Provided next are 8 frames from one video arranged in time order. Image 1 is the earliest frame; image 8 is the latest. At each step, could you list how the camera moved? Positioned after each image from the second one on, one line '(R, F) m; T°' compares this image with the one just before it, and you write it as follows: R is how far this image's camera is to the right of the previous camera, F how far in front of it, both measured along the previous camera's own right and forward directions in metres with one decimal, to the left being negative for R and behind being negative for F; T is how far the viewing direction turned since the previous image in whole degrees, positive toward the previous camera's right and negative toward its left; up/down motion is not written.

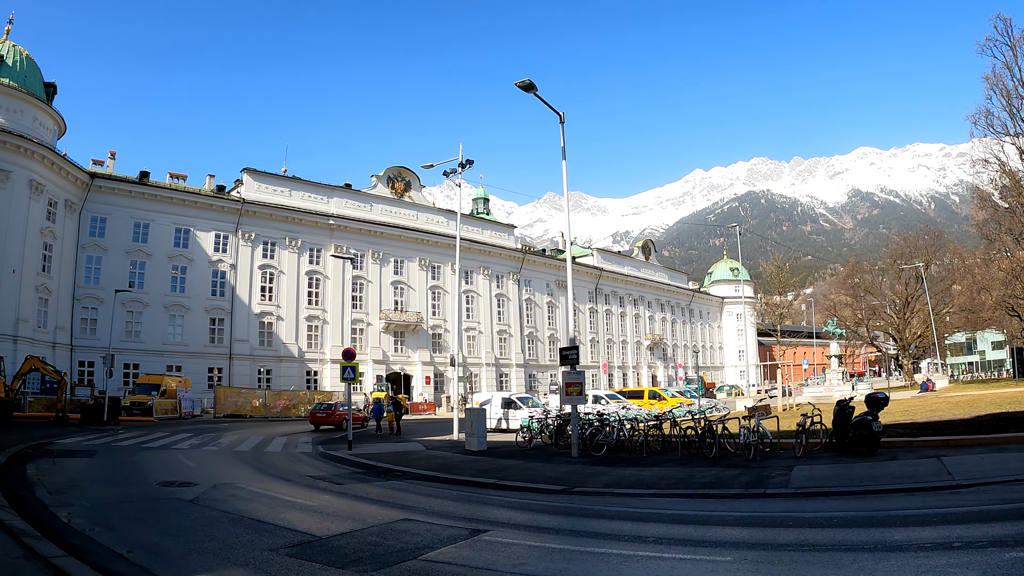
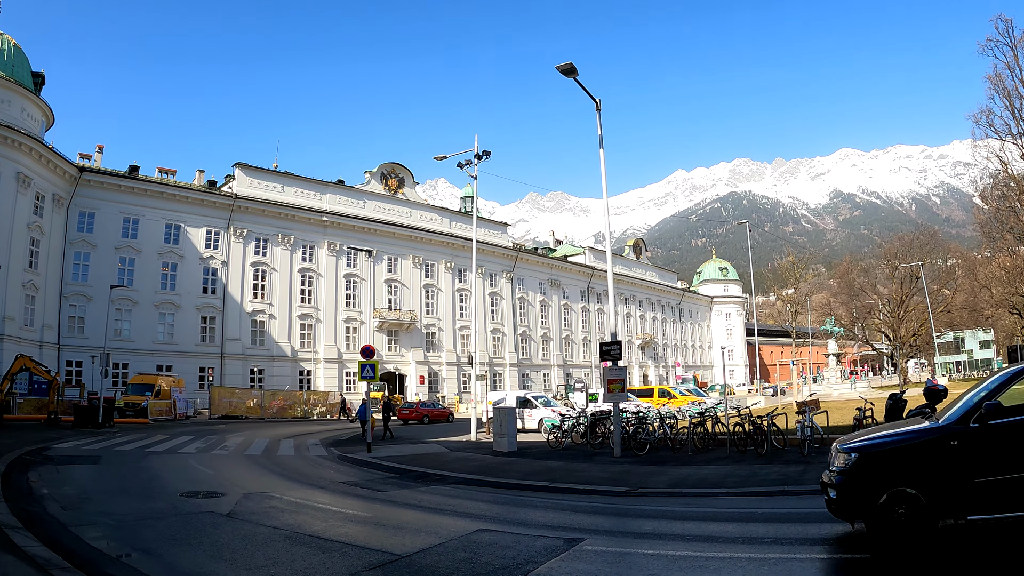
(-1.4, +0.5) m; +2°
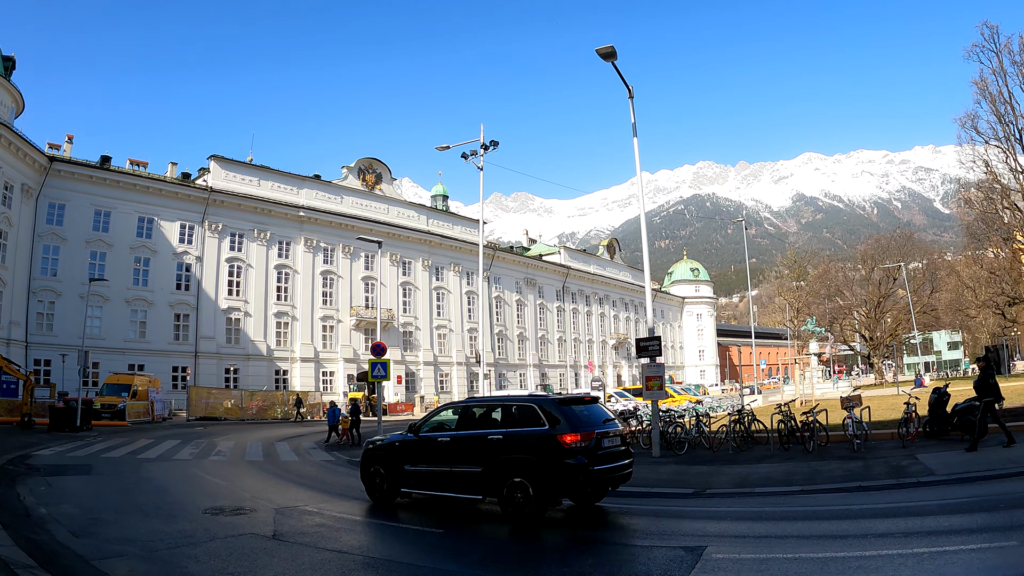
(-1.7, +0.6) m; +4°
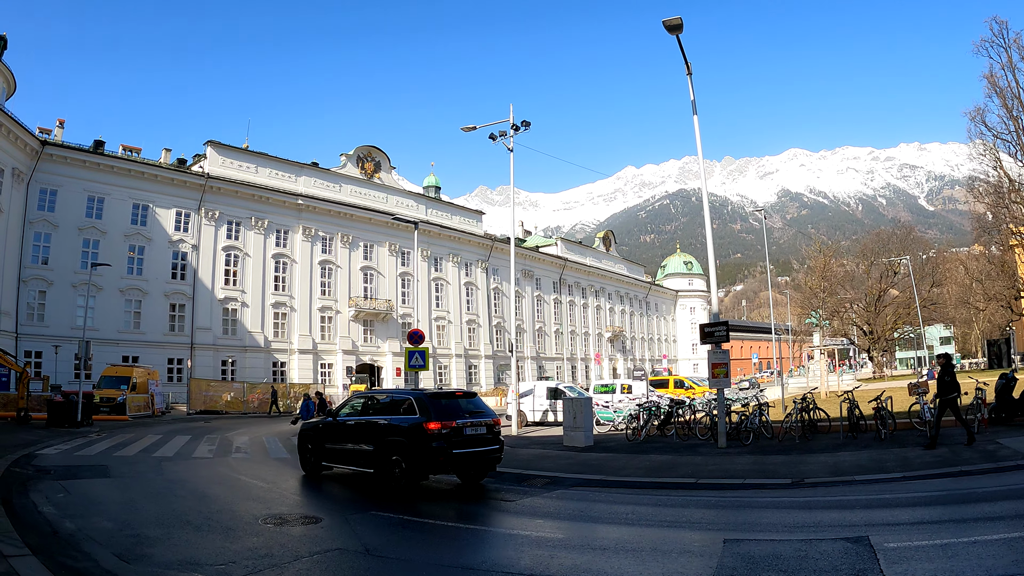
(-1.7, +0.7) m; +2°
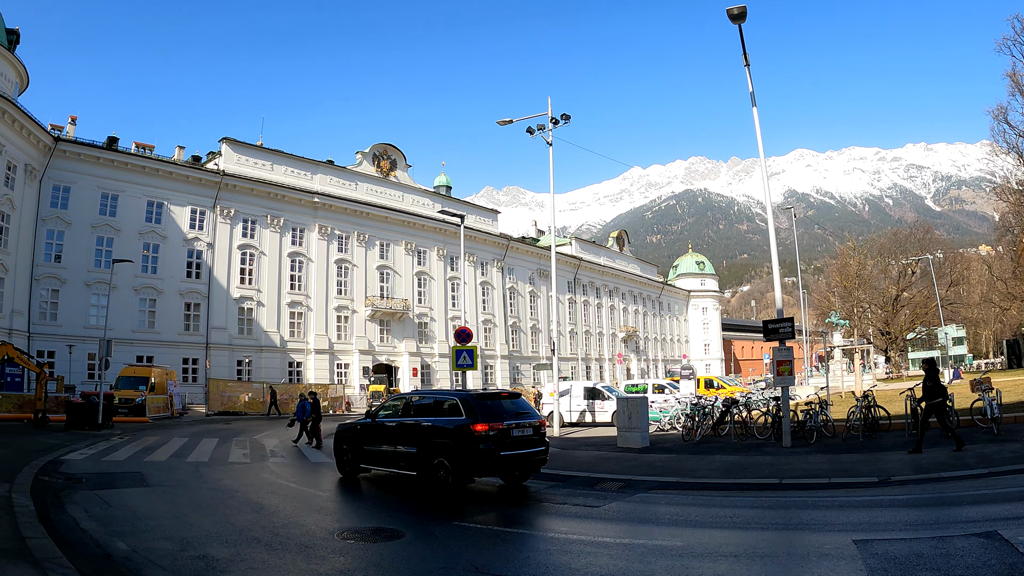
(-1.2, +0.5) m; 0°
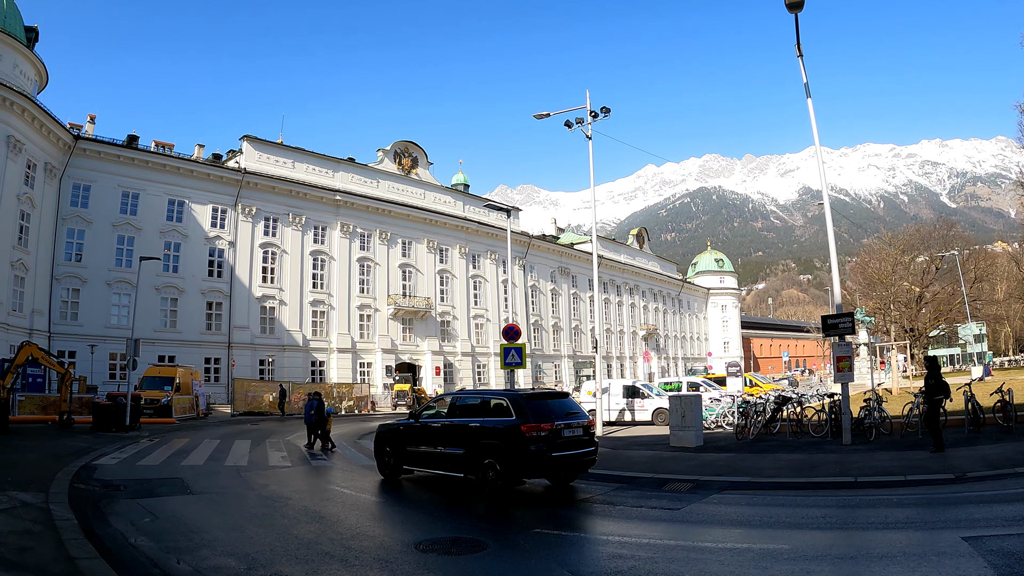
(-1.2, +0.6) m; -1°
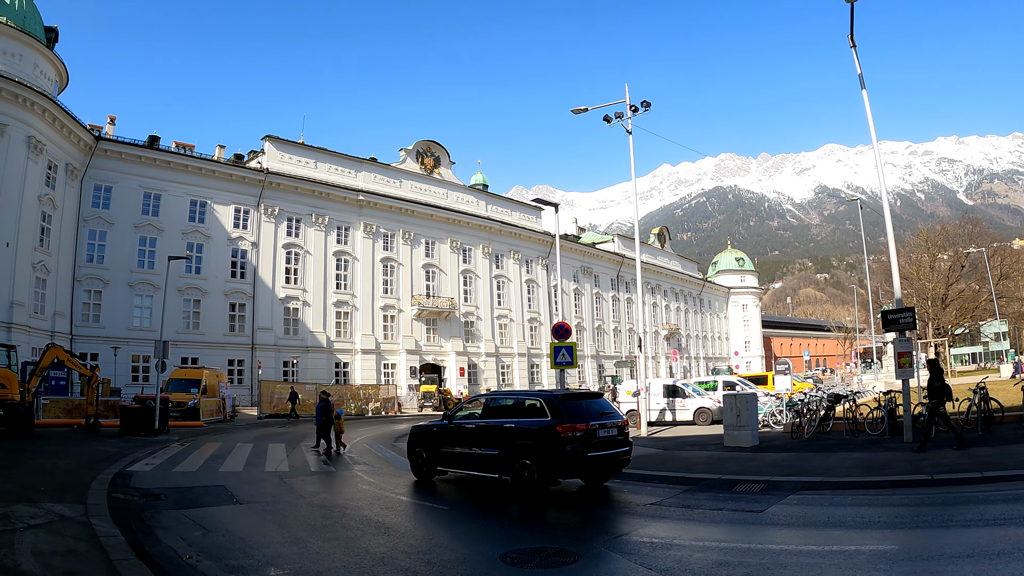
(-1.2, +0.6) m; -1°
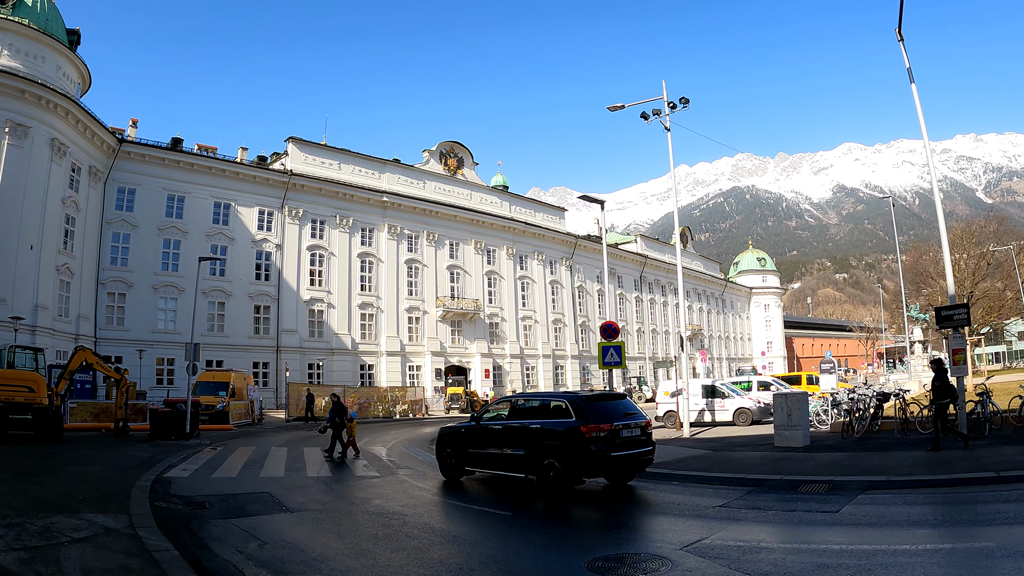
(-1.1, +0.5) m; -1°
